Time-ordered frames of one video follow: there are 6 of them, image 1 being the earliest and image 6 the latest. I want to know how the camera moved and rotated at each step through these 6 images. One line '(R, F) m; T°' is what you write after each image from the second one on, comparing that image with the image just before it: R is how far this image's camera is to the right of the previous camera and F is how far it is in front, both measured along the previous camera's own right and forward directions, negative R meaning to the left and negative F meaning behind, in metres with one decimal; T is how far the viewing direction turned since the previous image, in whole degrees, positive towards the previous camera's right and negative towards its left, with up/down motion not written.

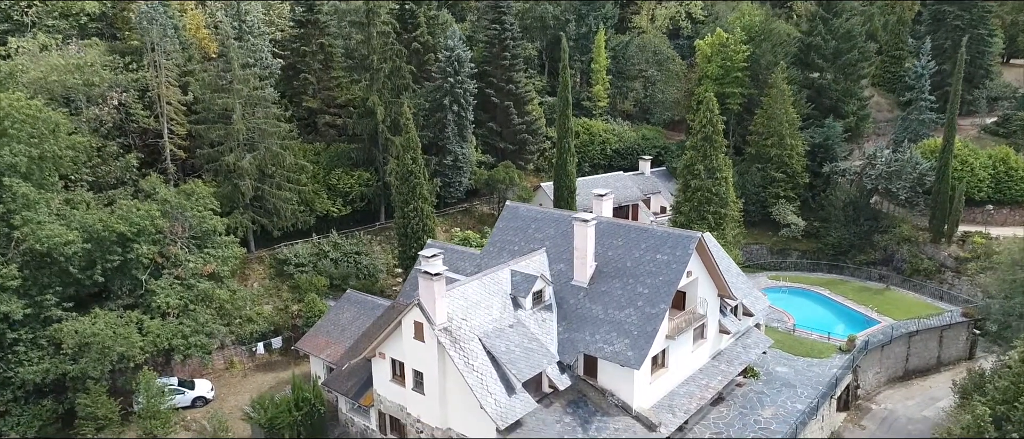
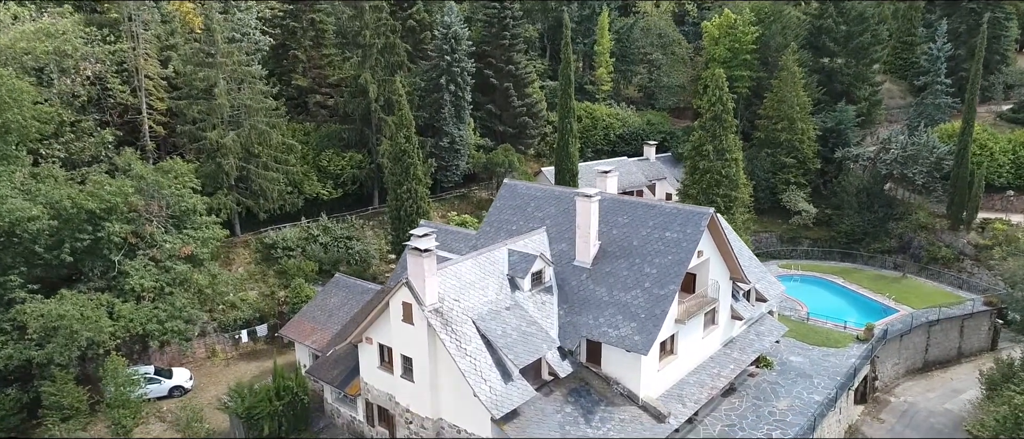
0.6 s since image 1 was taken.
(+0.2, +2.2) m; 0°
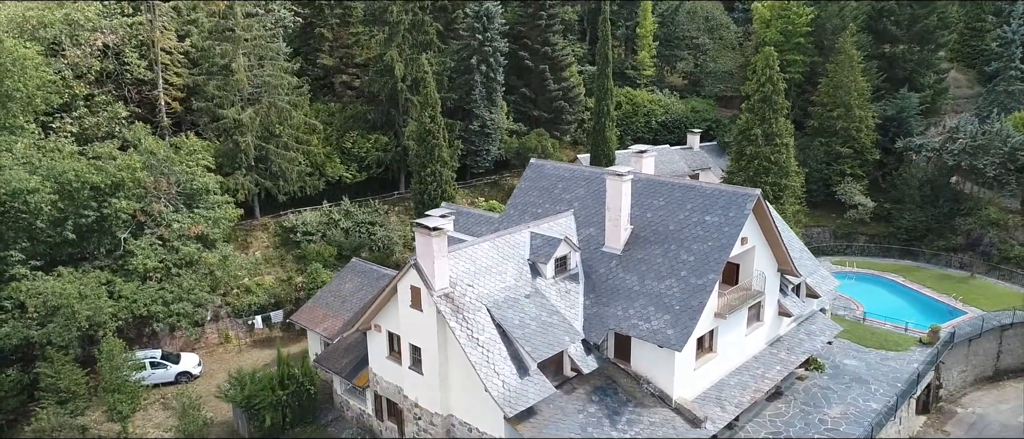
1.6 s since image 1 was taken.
(+0.8, +2.5) m; -4°
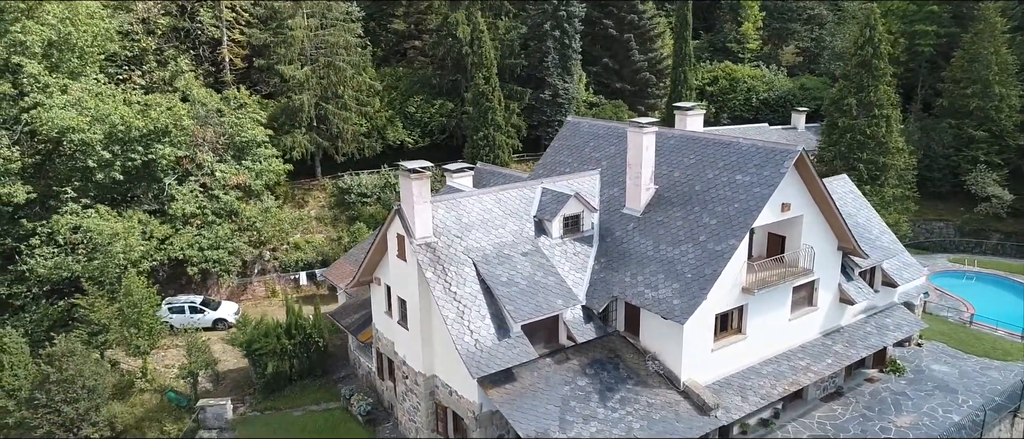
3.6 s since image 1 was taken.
(+4.3, +2.5) m; -11°
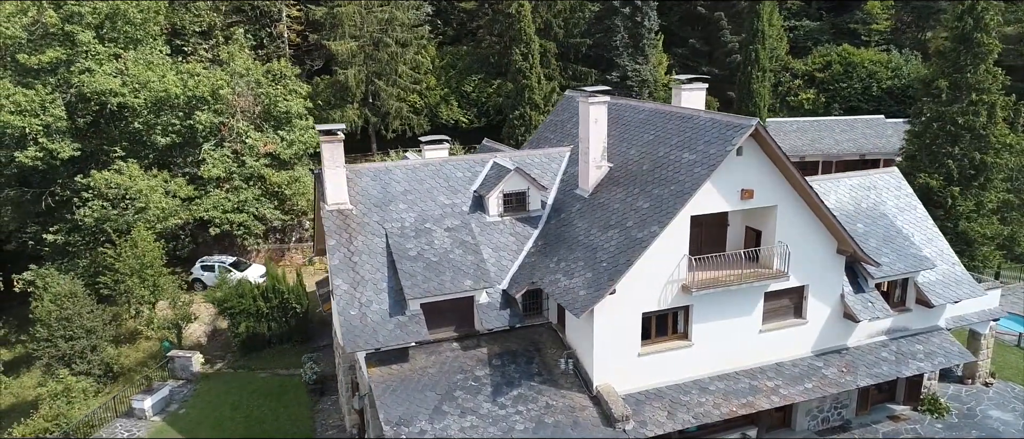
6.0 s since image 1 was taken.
(+7.3, +2.7) m; -14°
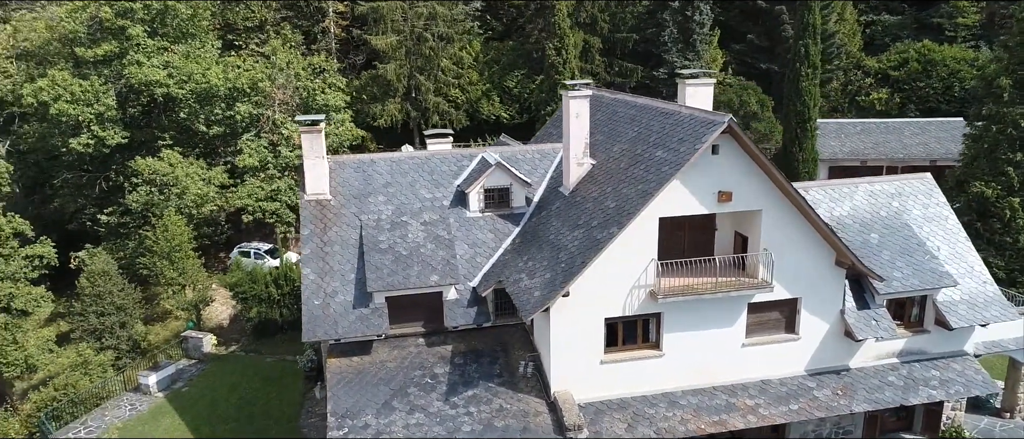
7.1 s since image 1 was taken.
(+3.4, +0.8) m; -8°
